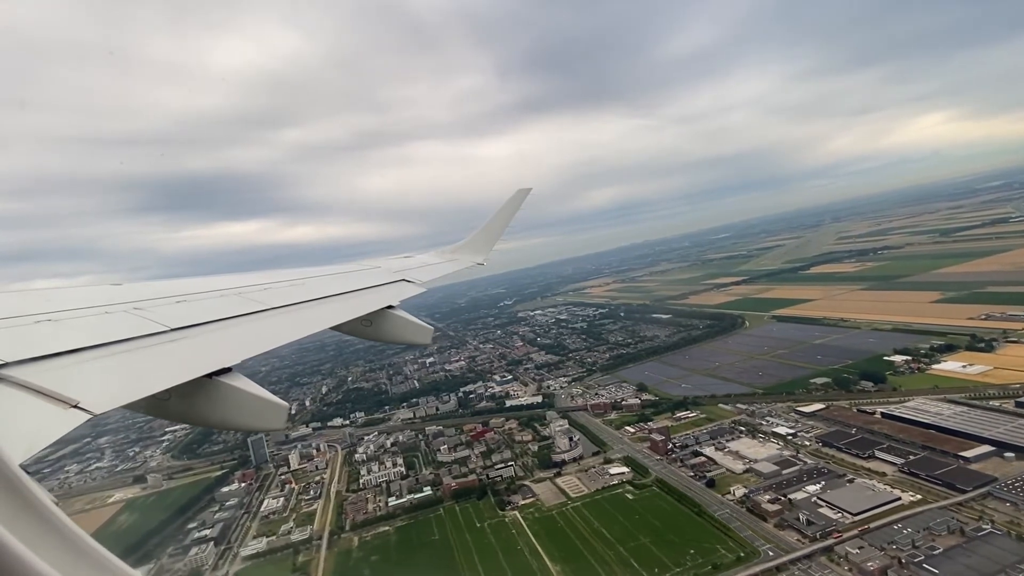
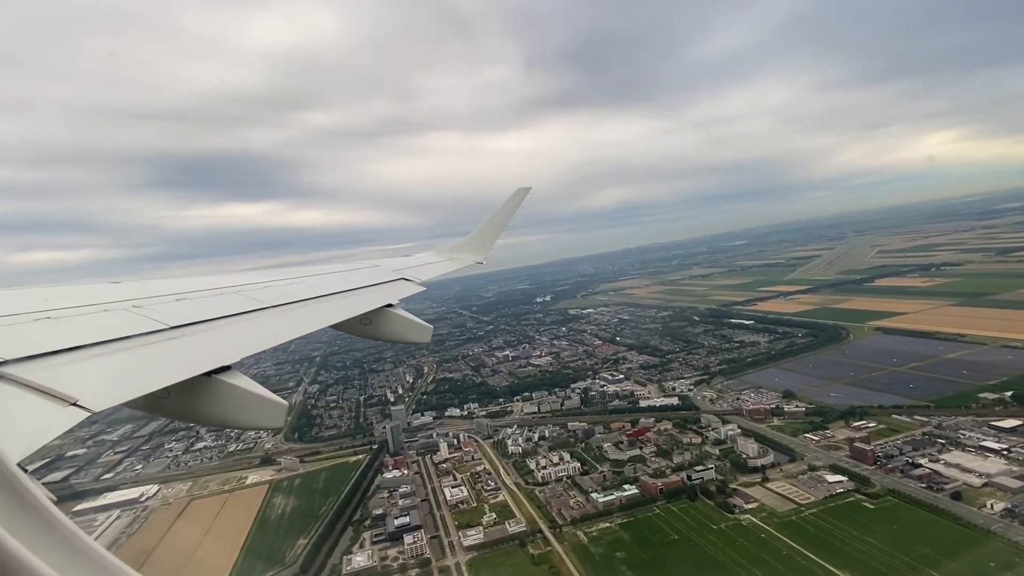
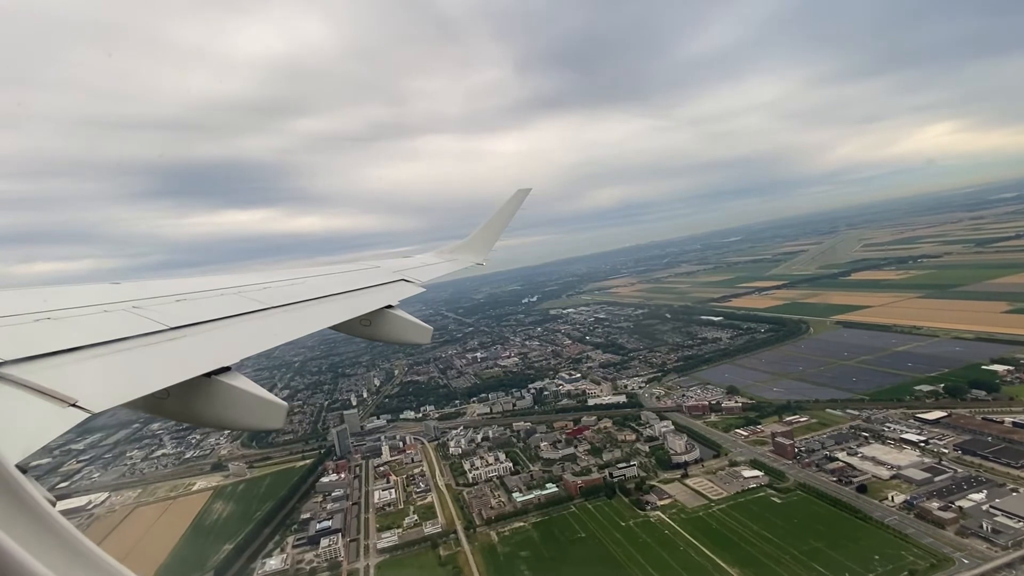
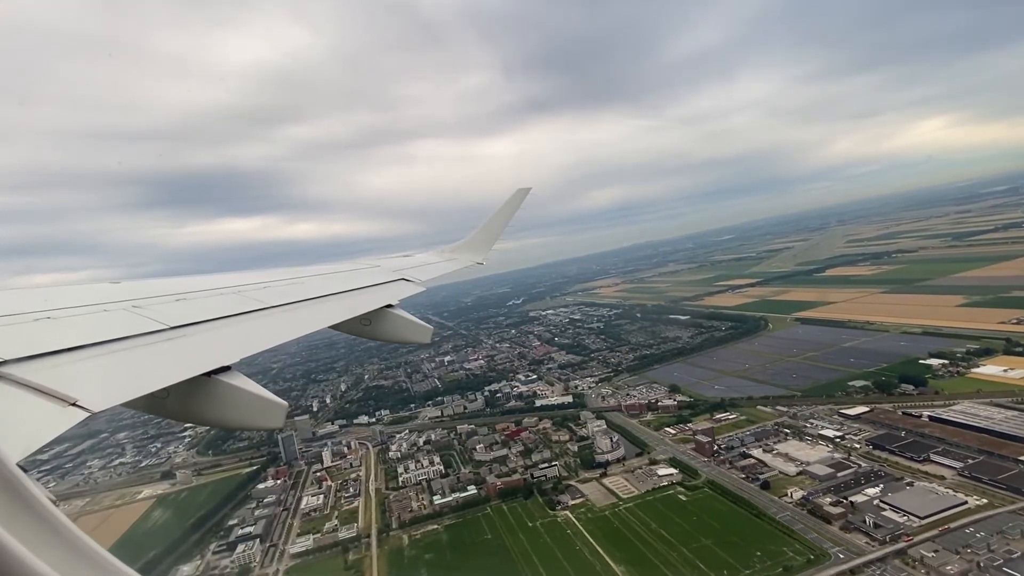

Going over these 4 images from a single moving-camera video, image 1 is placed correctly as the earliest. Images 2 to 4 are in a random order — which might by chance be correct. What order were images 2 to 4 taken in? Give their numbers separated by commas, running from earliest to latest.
4, 3, 2
